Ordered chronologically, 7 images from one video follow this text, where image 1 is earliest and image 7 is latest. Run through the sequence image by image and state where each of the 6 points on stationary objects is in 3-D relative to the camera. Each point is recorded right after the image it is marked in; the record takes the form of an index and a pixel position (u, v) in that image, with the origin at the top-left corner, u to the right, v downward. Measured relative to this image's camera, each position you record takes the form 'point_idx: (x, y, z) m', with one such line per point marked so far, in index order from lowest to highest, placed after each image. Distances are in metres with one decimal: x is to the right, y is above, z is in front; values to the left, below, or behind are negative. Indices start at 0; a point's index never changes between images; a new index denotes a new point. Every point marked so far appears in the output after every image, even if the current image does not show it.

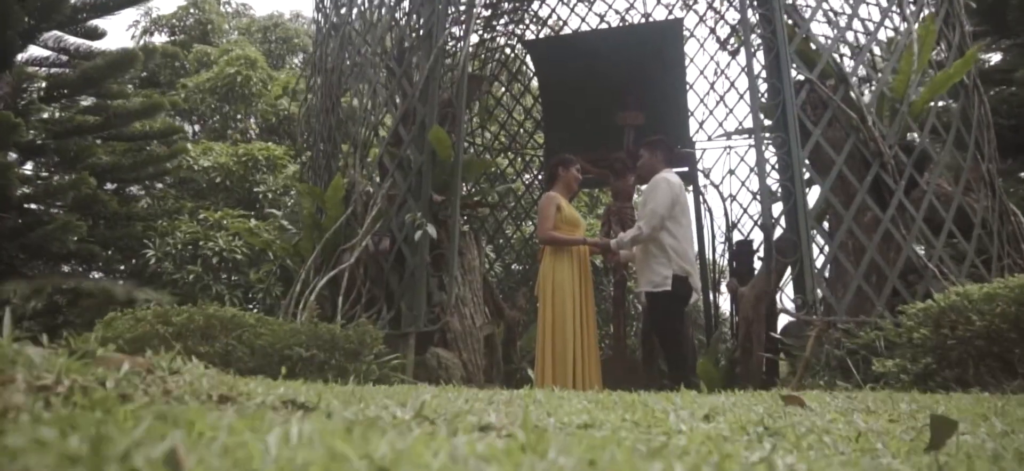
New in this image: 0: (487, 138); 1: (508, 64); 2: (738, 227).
0: (-0.2, +0.9, +7.6) m
1: (0.0, +1.5, +7.4) m
2: (+1.9, +0.1, +6.8) m
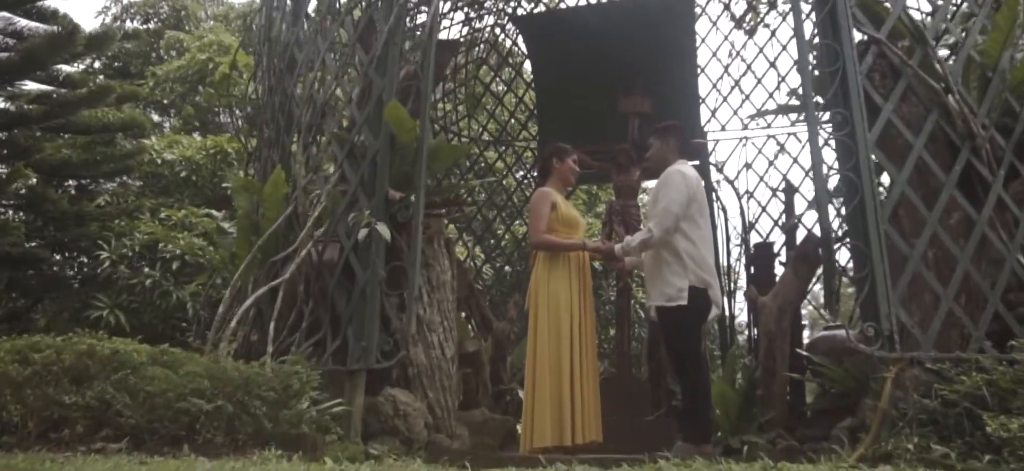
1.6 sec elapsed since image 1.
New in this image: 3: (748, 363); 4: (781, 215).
0: (-0.3, +0.9, +6.8) m
1: (-0.1, +1.5, +6.6) m
2: (+1.8, +0.1, +6.1) m
3: (+1.6, -0.9, +5.7) m
4: (+1.9, +0.1, +6.0) m
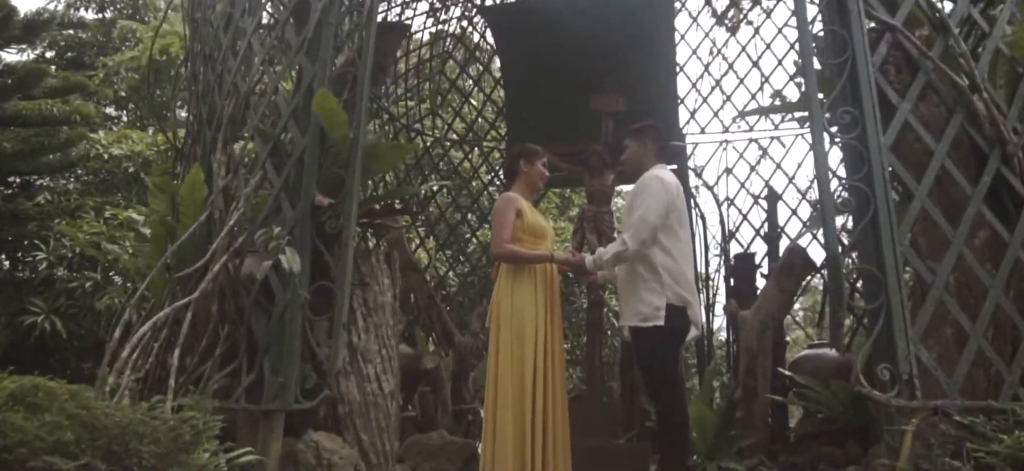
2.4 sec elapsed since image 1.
0: (-0.6, +0.8, +6.4) m
1: (-0.4, +1.5, +6.2) m
2: (+1.5, 0.0, +5.7) m
3: (+1.4, -0.9, +5.3) m
4: (+1.7, +0.1, +5.7) m
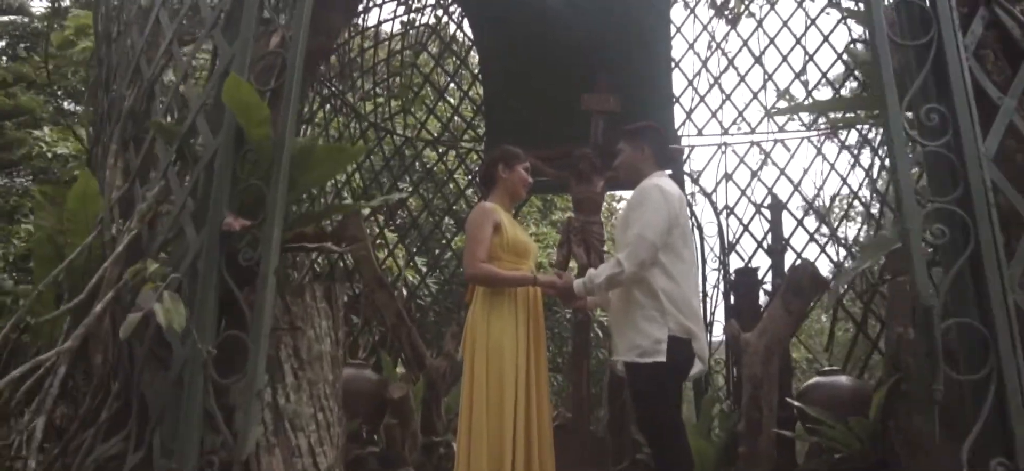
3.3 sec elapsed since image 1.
0: (-0.7, +0.8, +5.8) m
1: (-0.5, +1.4, +5.7) m
2: (+1.4, -0.1, +5.2) m
3: (+1.2, -1.0, +4.8) m
4: (+1.6, 0.0, +5.2) m
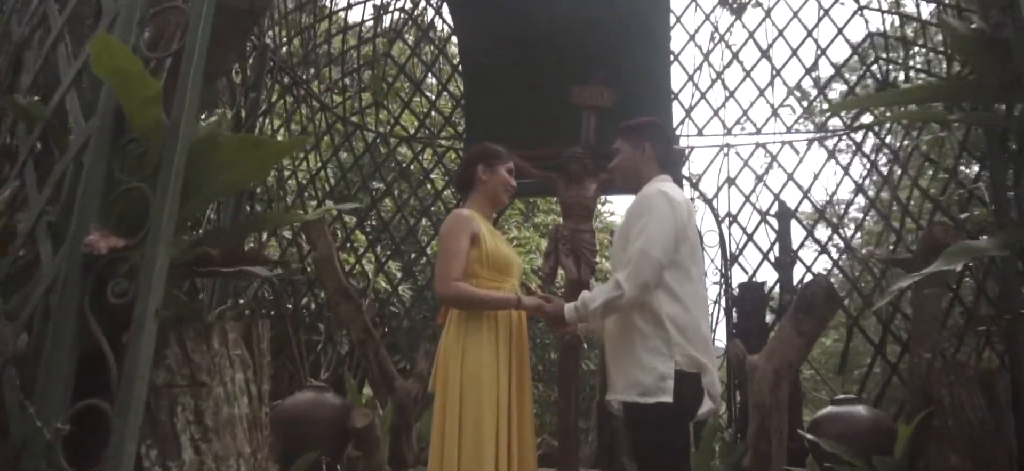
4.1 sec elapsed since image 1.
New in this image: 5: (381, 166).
0: (-0.8, +0.7, +5.3) m
1: (-0.6, +1.4, +5.2) m
2: (+1.3, -0.1, +4.7) m
3: (+1.1, -1.1, +4.3) m
4: (+1.5, -0.1, +4.7) m
5: (-0.8, +0.4, +5.1) m
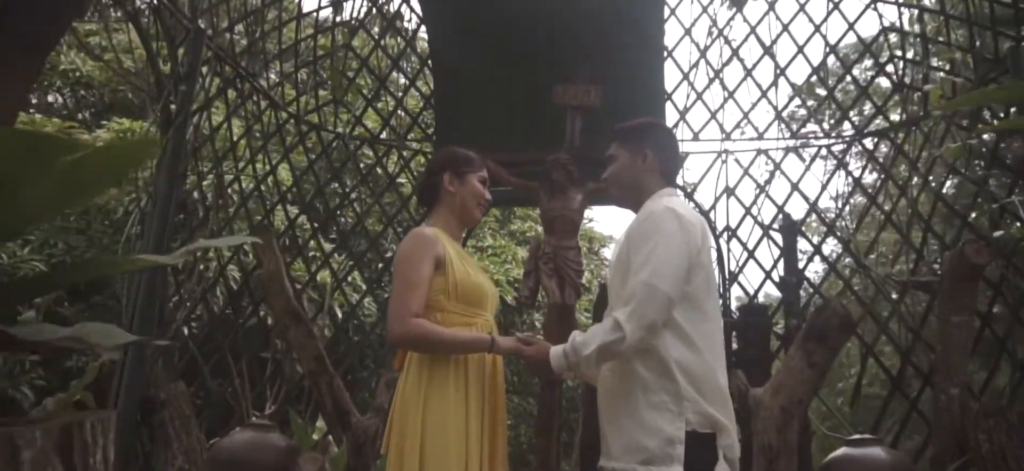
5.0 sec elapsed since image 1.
0: (-1.0, +0.7, +4.8) m
1: (-0.7, +1.3, +4.6) m
2: (+1.2, -0.2, +4.2) m
3: (+1.0, -1.1, +3.8) m
4: (+1.3, -0.1, +4.2) m
5: (-0.9, +0.4, +4.5) m
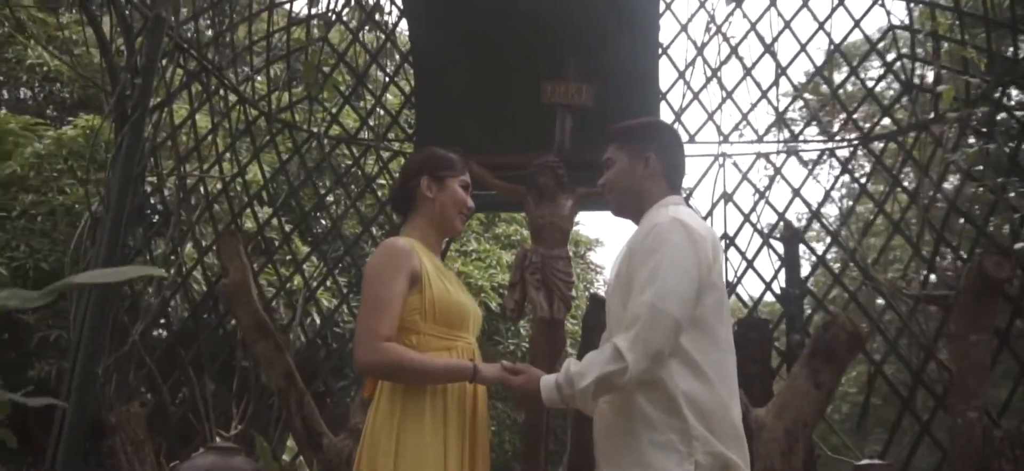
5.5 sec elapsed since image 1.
0: (-1.0, +0.6, +4.5) m
1: (-0.8, +1.3, +4.4) m
2: (+1.1, -0.3, +4.0) m
3: (+0.9, -1.2, +3.6) m
4: (+1.3, -0.2, +4.0) m
5: (-1.0, +0.3, +4.2) m
